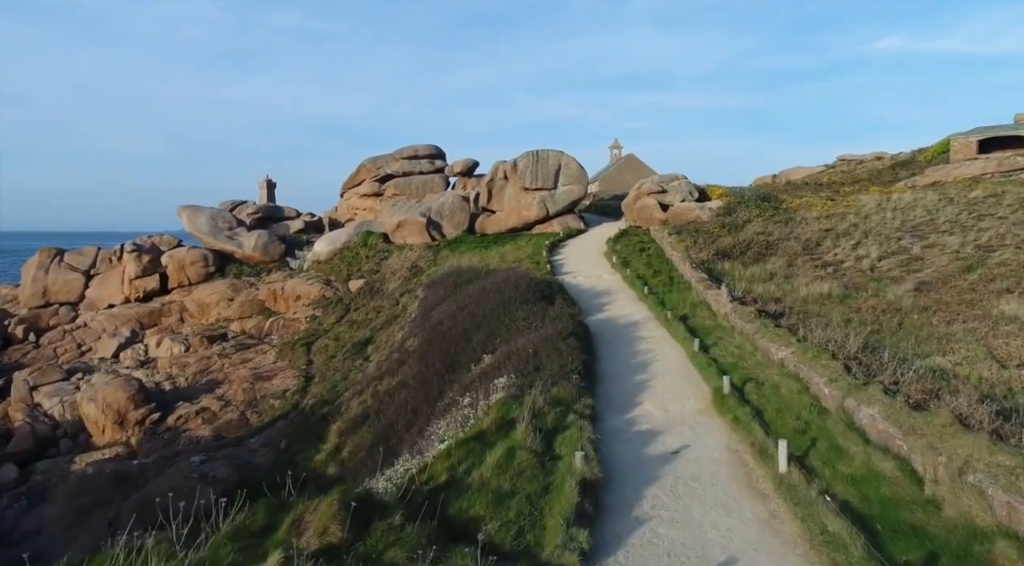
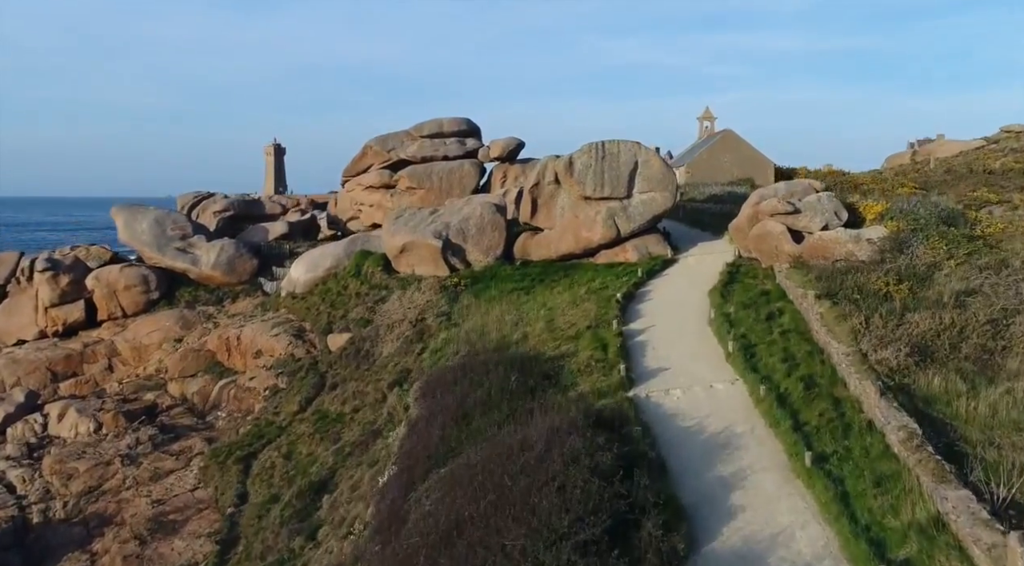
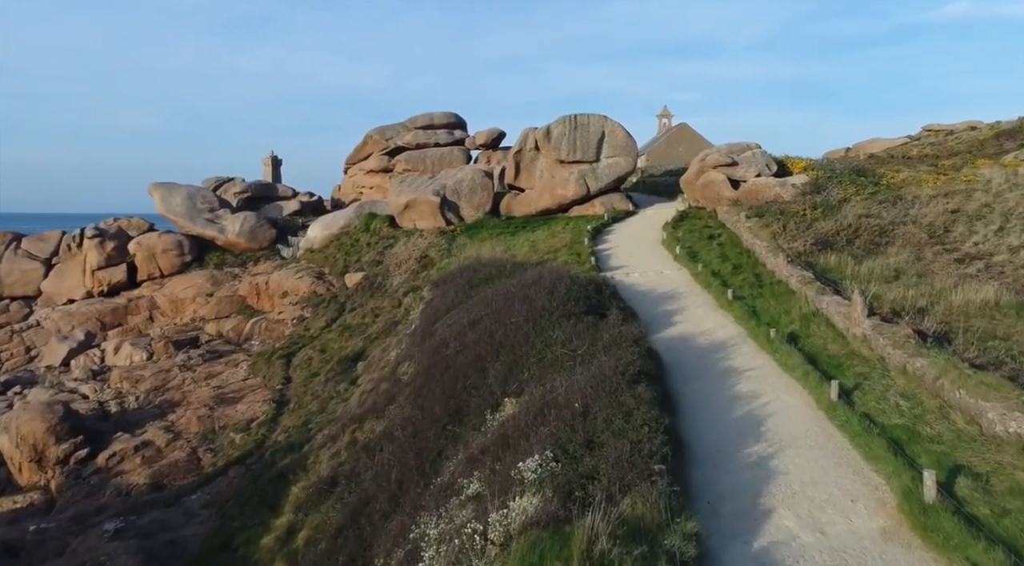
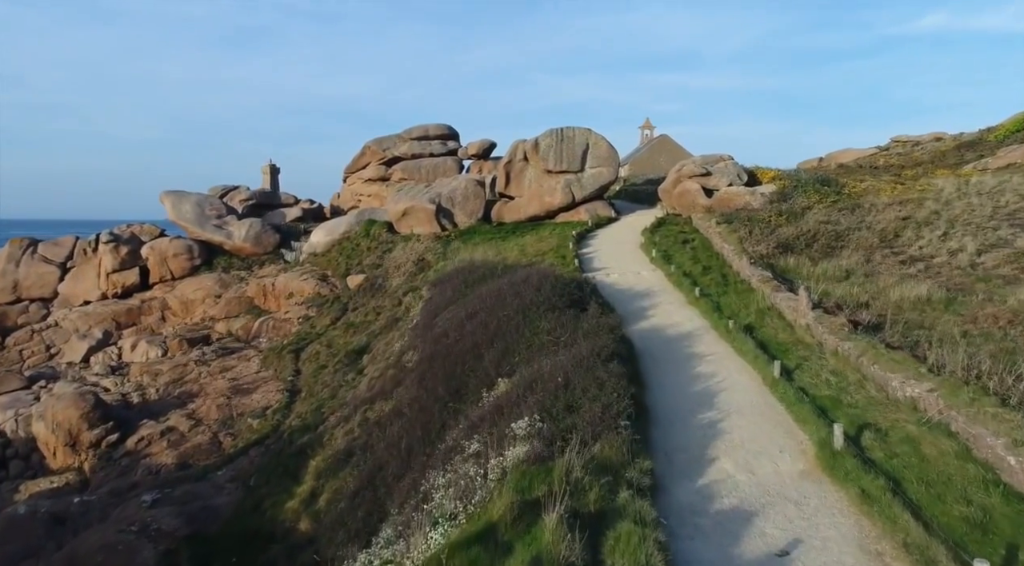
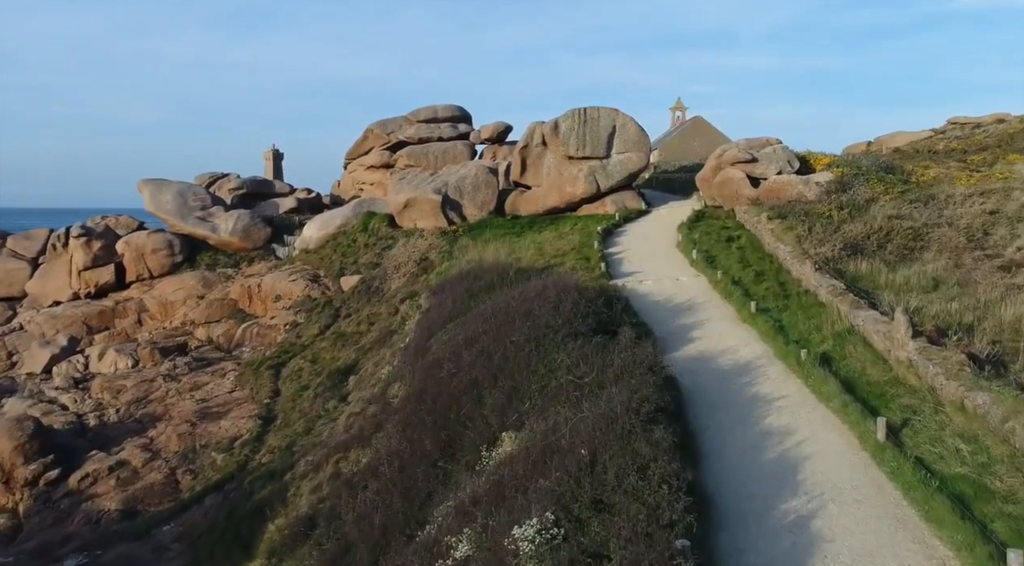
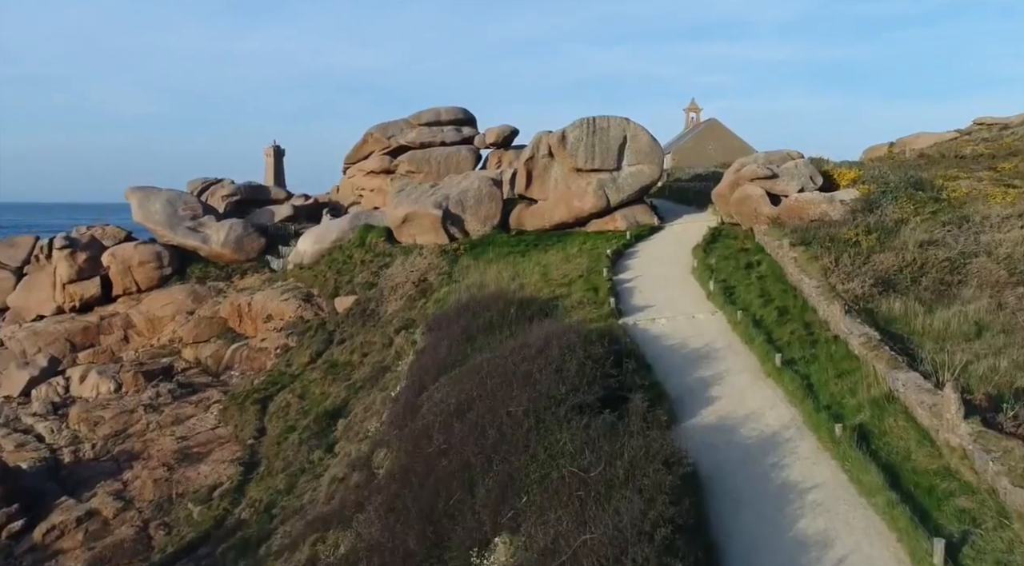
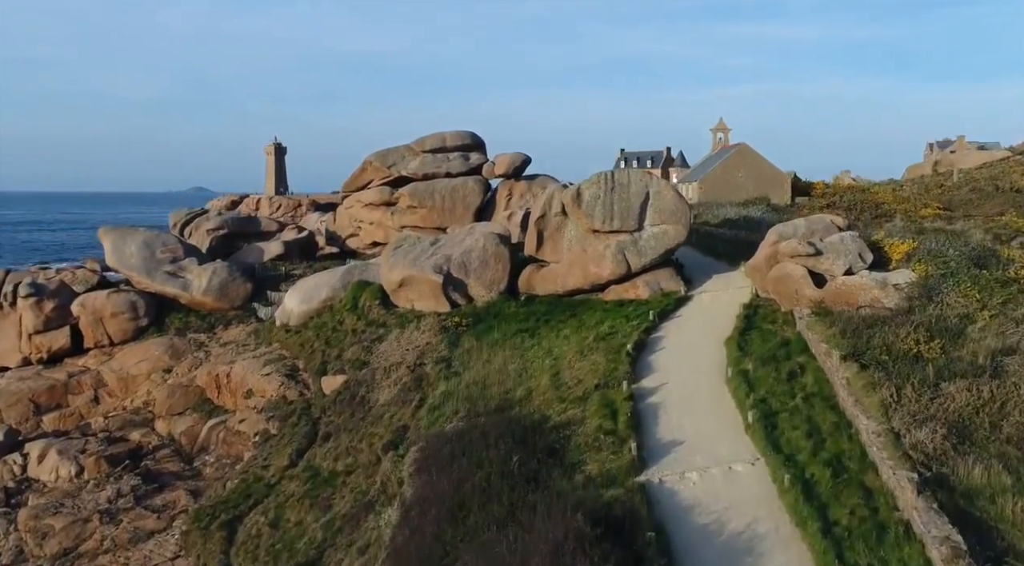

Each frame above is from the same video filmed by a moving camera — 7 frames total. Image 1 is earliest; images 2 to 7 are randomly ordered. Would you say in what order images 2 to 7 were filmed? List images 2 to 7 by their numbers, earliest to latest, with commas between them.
4, 3, 5, 6, 2, 7
